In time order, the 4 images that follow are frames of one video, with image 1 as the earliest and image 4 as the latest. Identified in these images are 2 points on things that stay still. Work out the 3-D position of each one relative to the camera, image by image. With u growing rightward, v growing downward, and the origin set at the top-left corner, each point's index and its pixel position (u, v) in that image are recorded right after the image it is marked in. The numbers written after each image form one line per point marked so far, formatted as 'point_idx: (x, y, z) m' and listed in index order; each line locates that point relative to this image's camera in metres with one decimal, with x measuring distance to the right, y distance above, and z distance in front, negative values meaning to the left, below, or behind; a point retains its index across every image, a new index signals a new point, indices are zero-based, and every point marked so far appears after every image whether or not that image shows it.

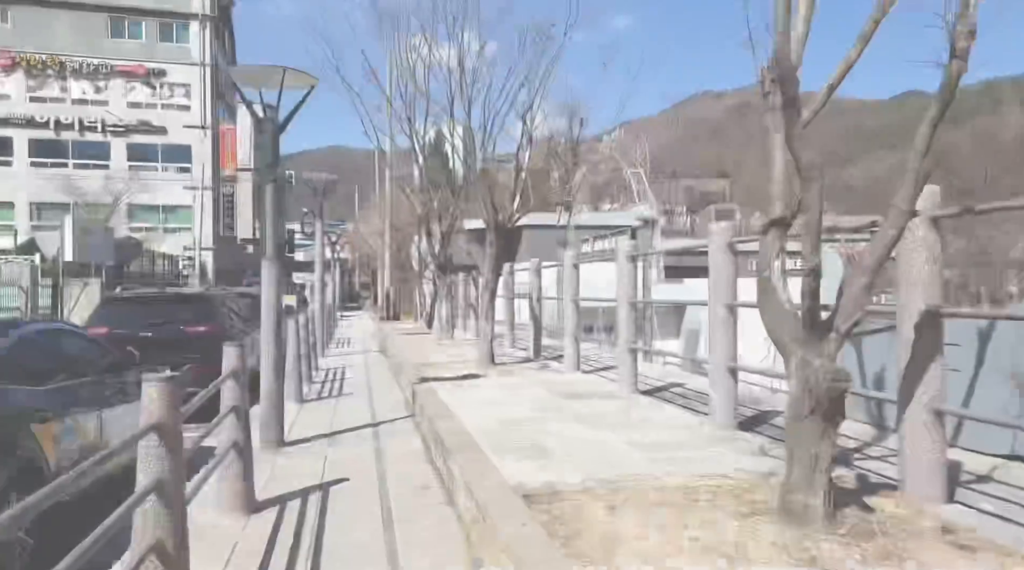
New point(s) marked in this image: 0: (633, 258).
0: (+1.2, +0.3, +8.1) m
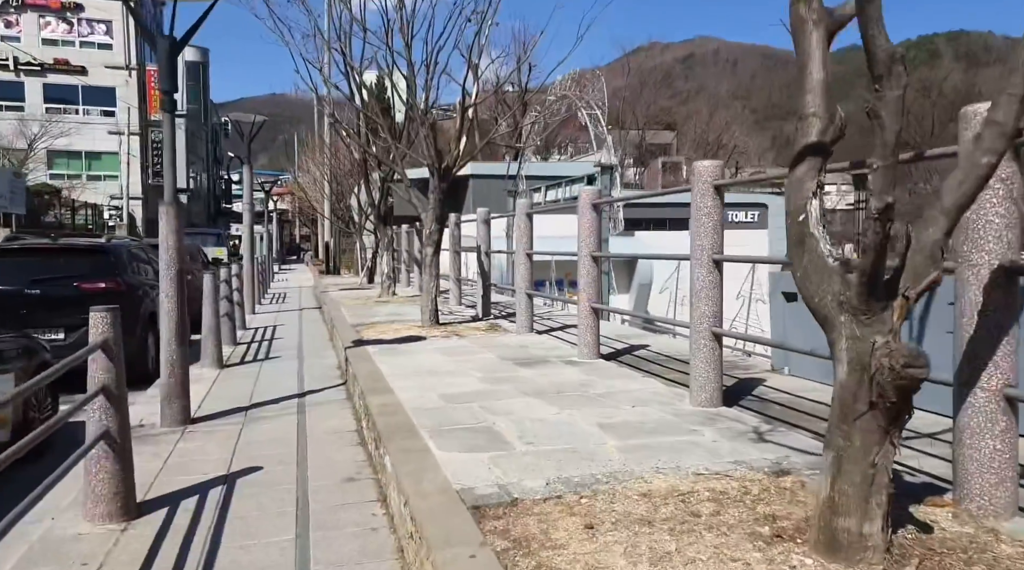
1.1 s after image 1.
0: (+0.8, +0.7, +7.1) m
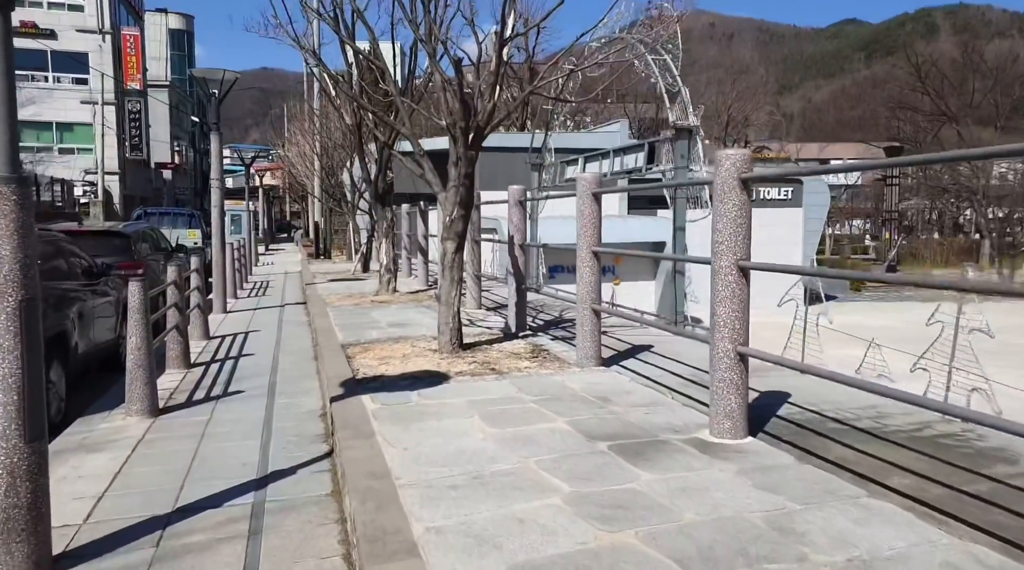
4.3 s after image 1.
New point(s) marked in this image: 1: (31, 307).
0: (+1.3, +0.6, +4.2) m
1: (-2.1, -0.1, +3.5) m
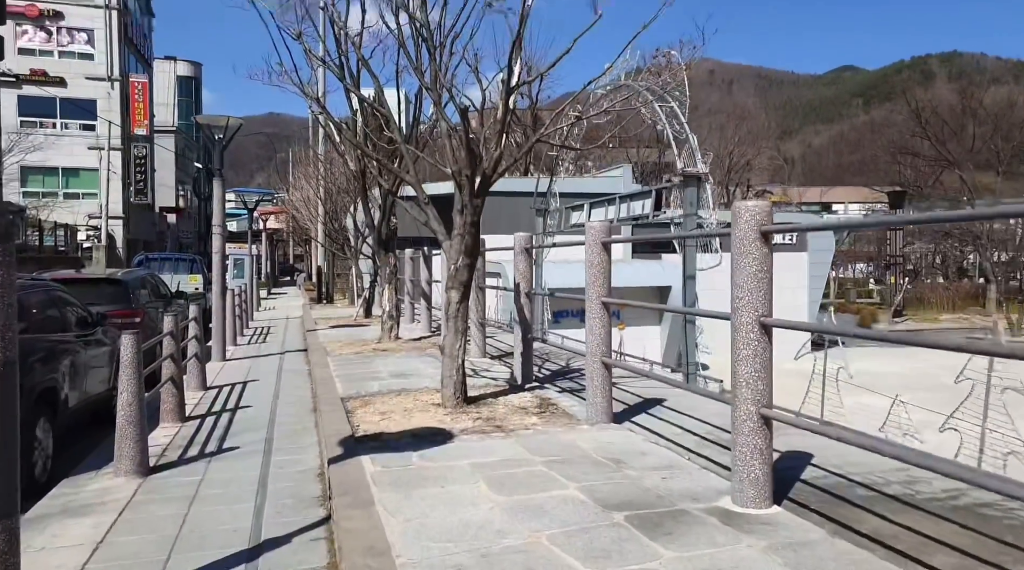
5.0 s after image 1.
0: (+1.3, +0.3, +4.0) m
1: (-2.1, -0.3, +3.3) m
